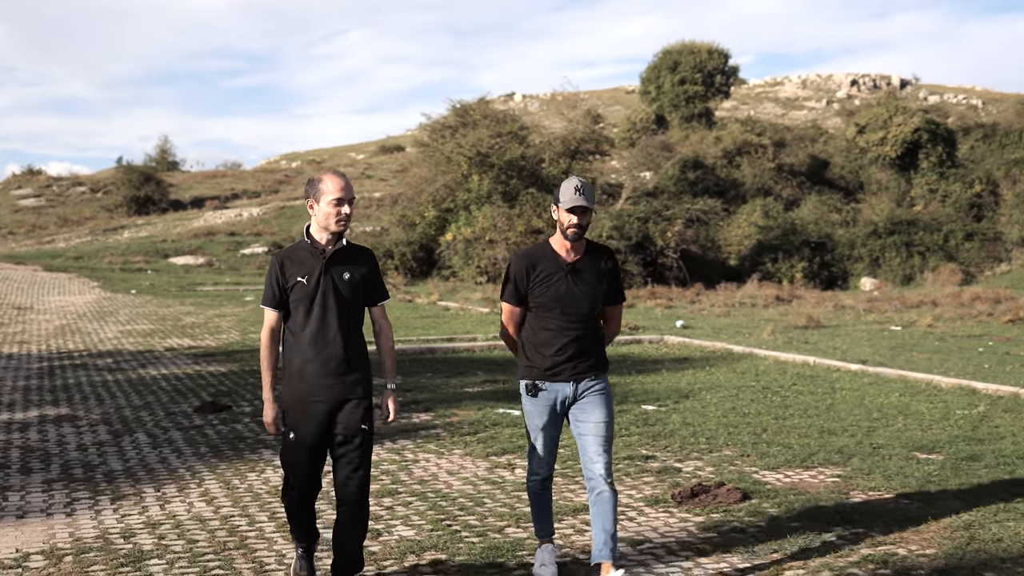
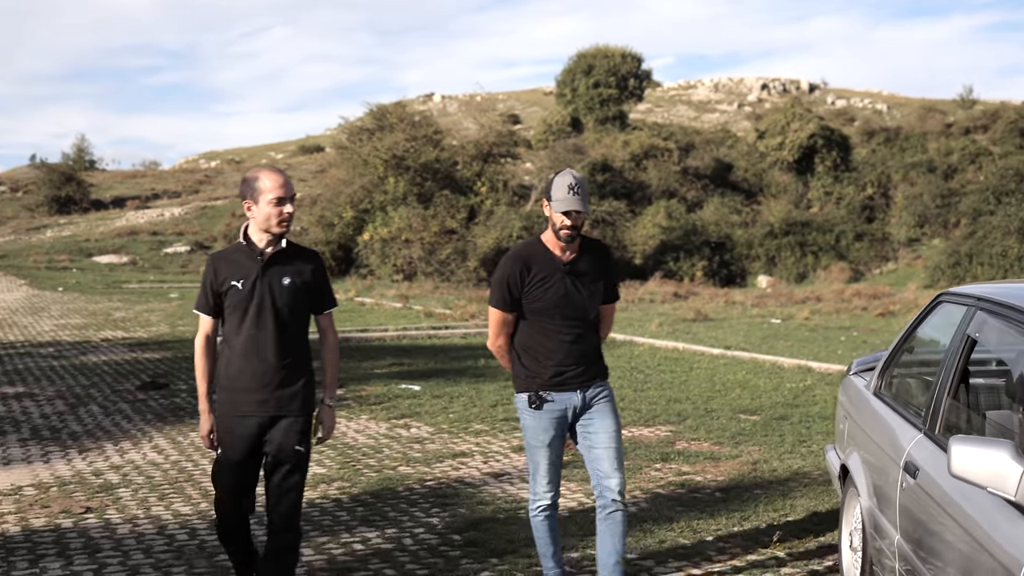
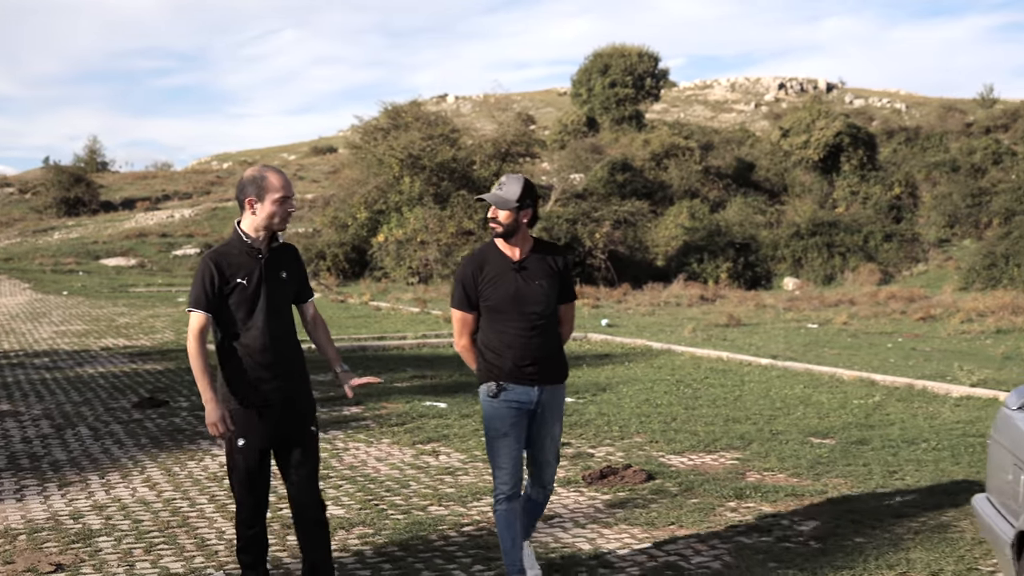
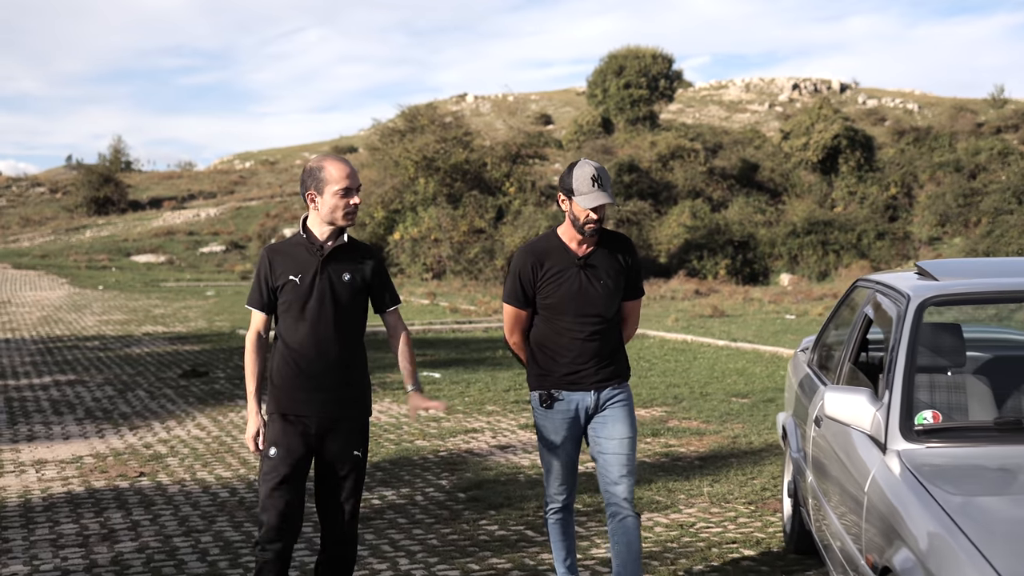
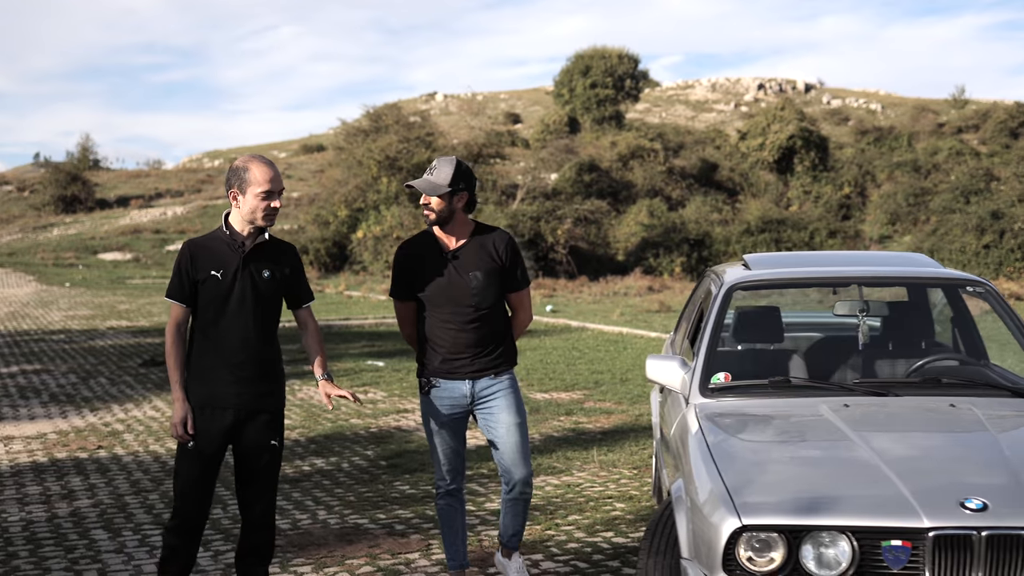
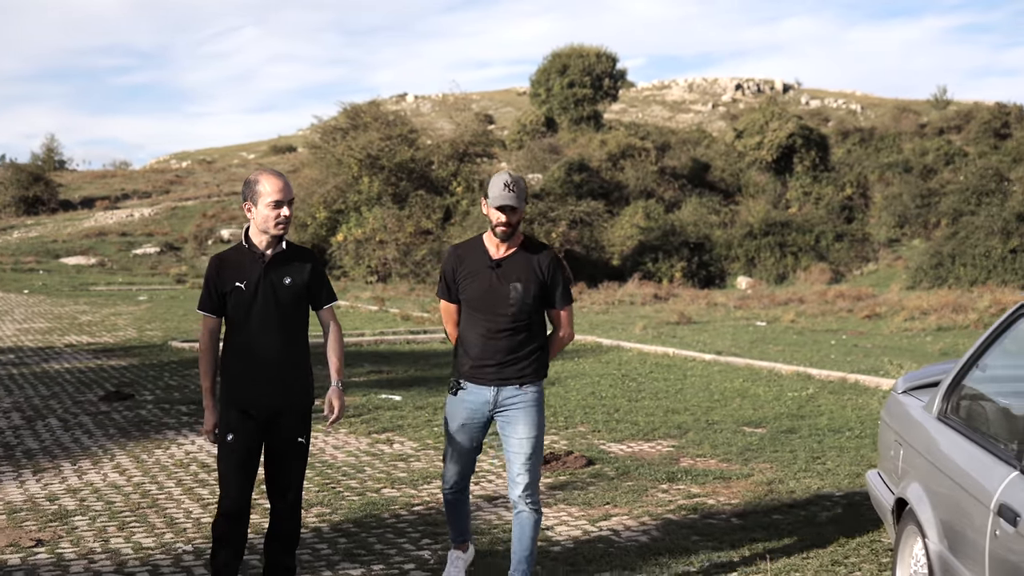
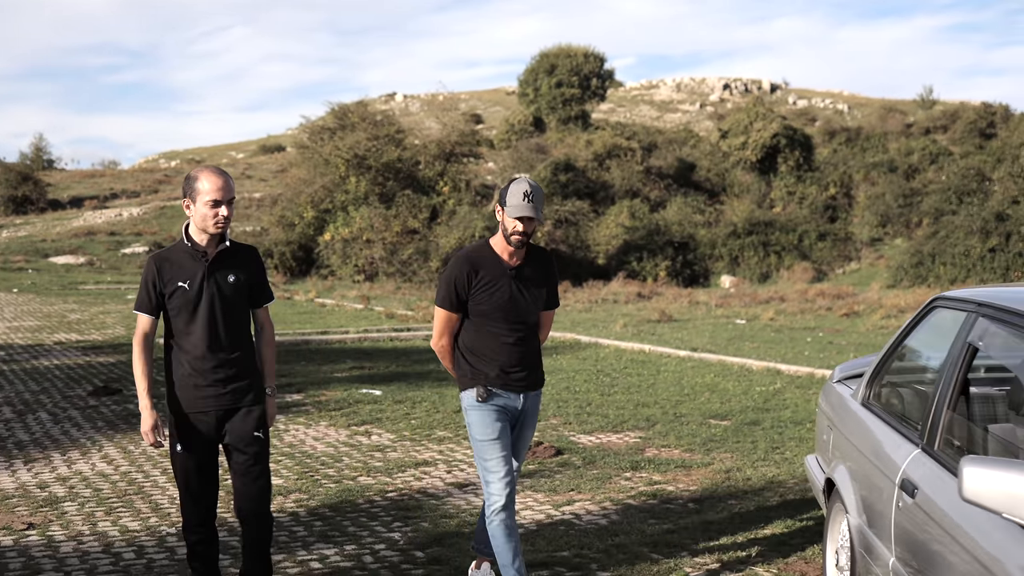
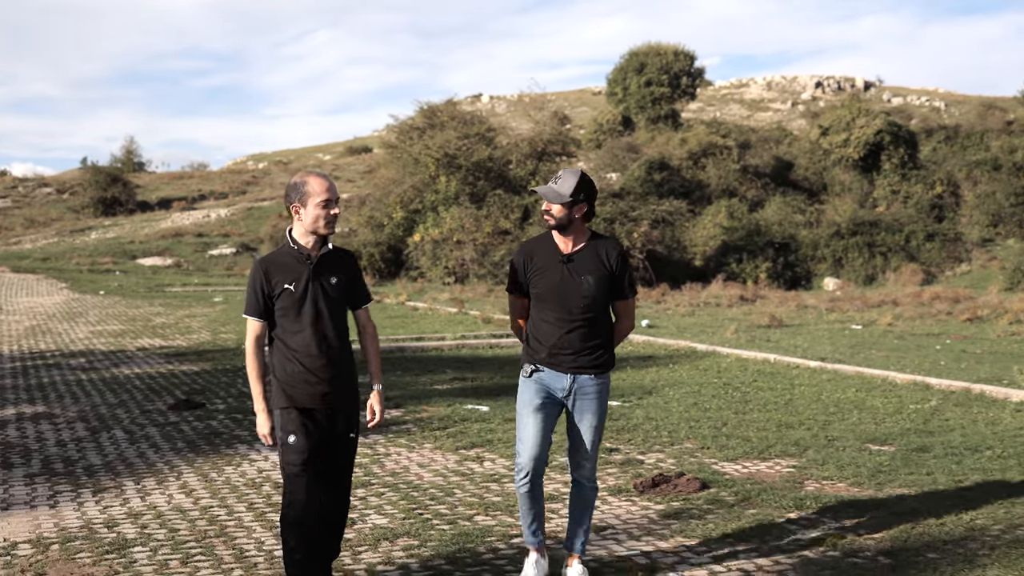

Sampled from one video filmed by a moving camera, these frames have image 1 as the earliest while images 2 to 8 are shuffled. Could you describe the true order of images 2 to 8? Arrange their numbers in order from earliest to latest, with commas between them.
8, 3, 6, 7, 2, 4, 5
